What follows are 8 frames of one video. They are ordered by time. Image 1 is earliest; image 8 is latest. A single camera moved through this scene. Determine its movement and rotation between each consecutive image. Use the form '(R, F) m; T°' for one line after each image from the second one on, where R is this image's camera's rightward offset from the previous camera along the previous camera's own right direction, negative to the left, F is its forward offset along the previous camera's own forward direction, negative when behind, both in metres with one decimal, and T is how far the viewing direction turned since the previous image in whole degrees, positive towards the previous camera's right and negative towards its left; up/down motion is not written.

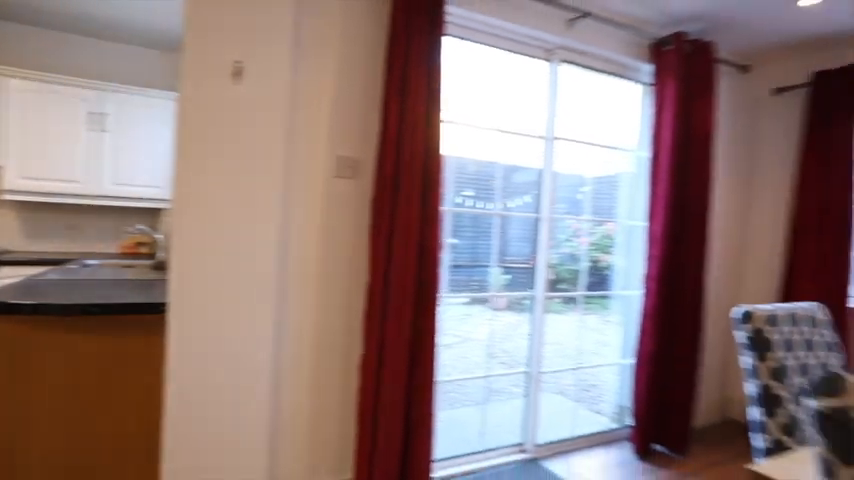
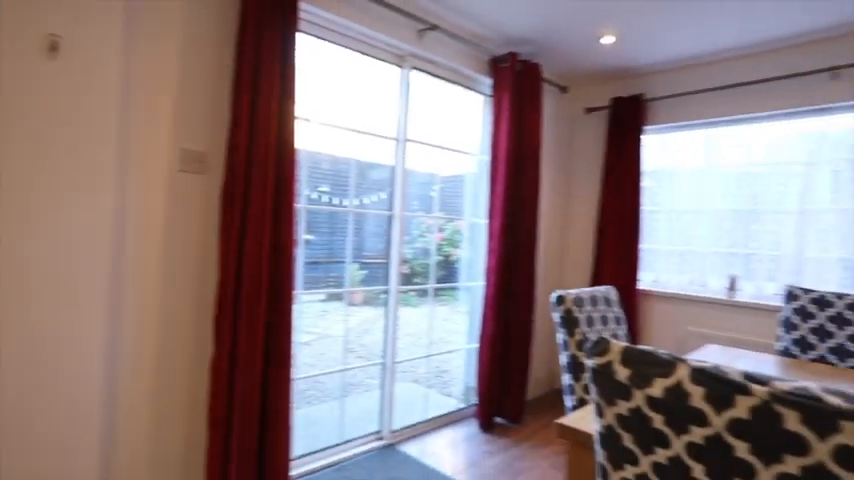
(0.0, 0.0) m; +18°
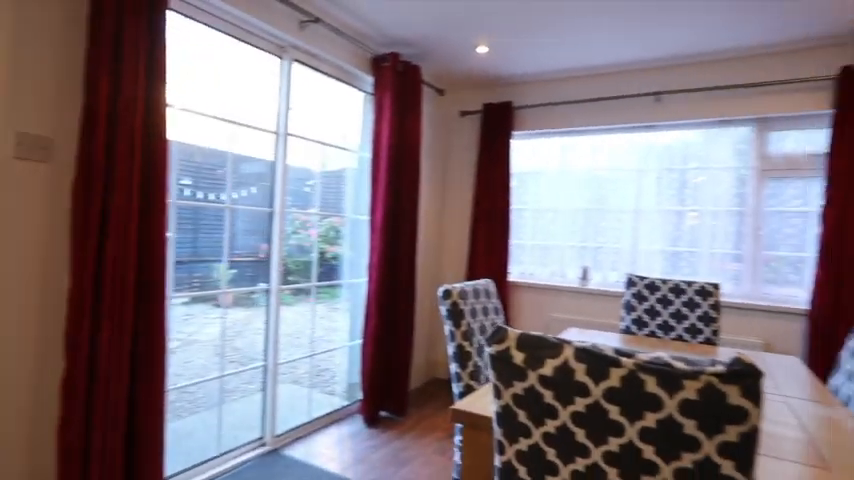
(0.0, 0.0) m; +15°
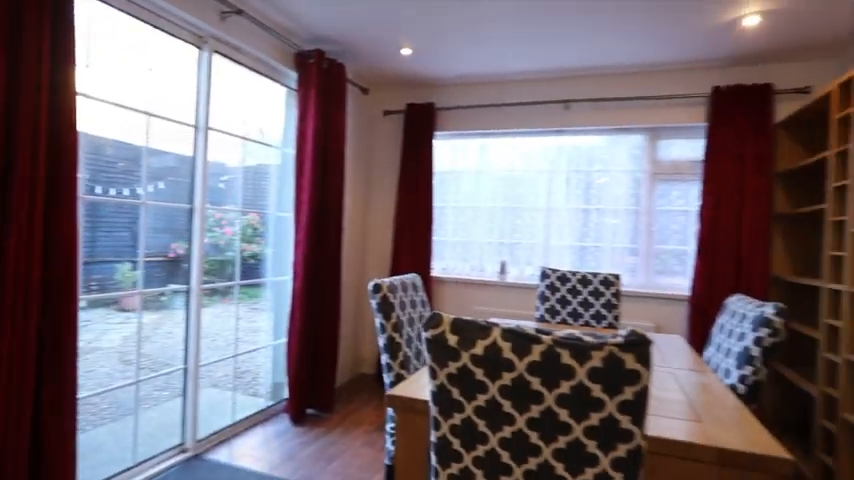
(0.0, -0.1) m; +10°
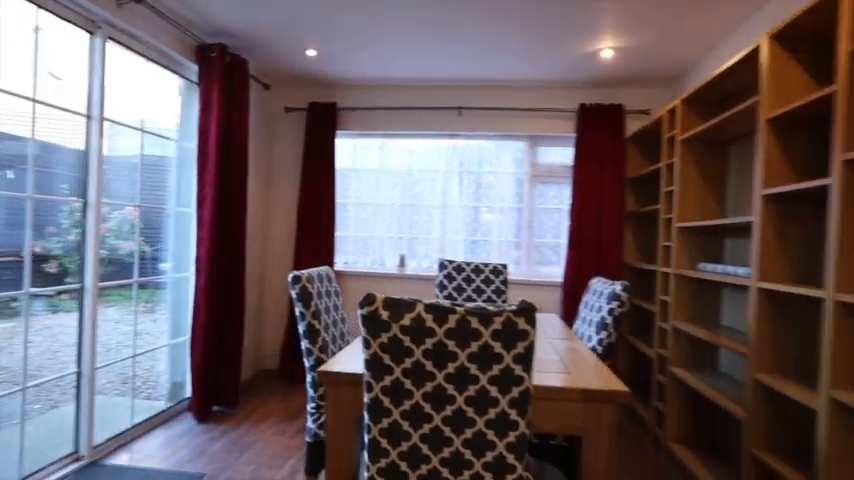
(-0.1, -0.2) m; +13°
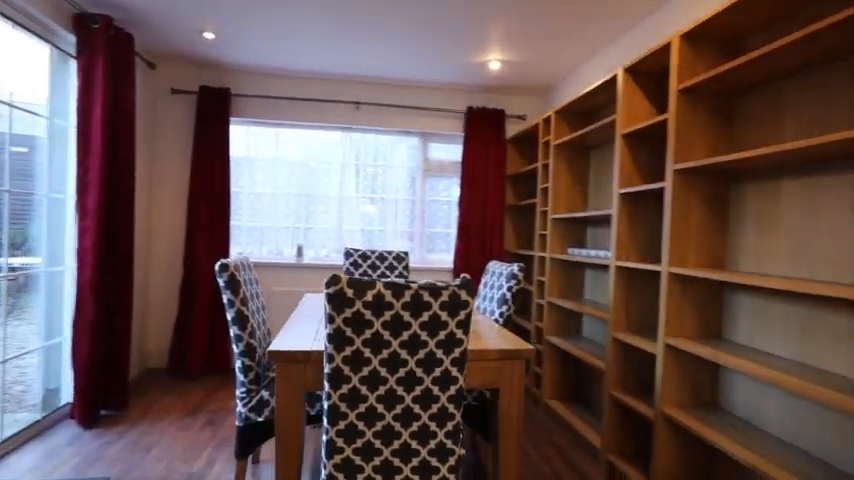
(-0.2, -0.2) m; +16°
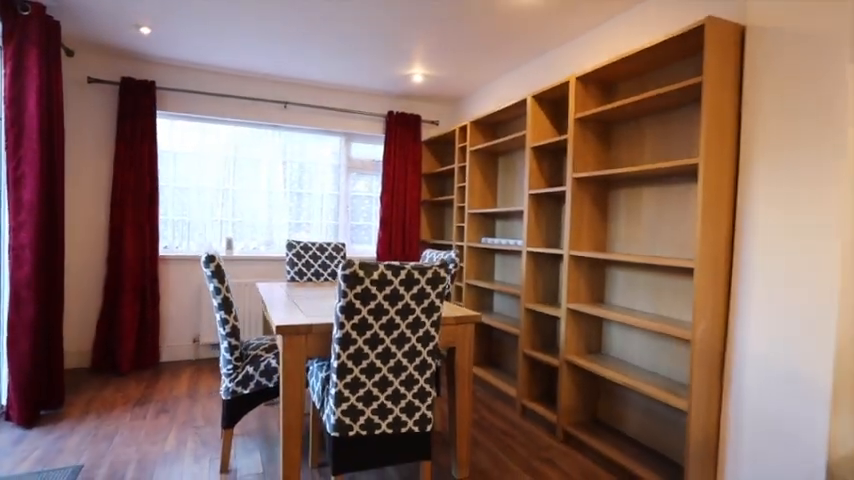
(-0.4, -0.4) m; +14°
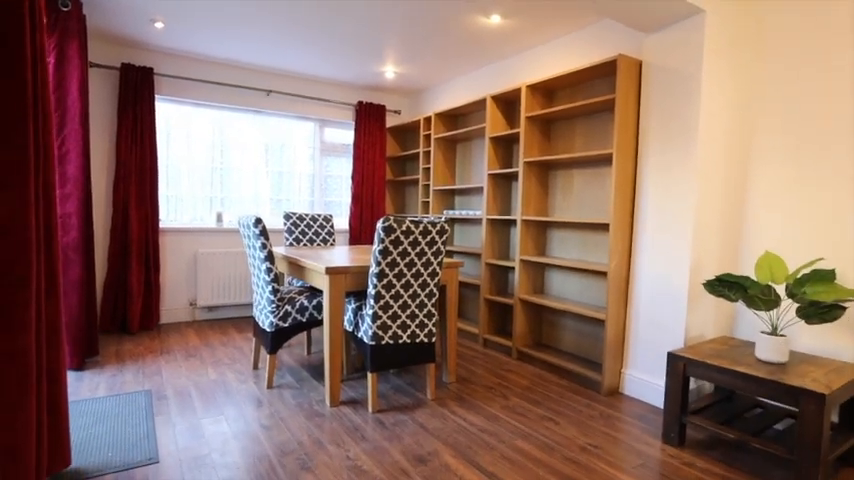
(-0.5, -0.7) m; +9°
